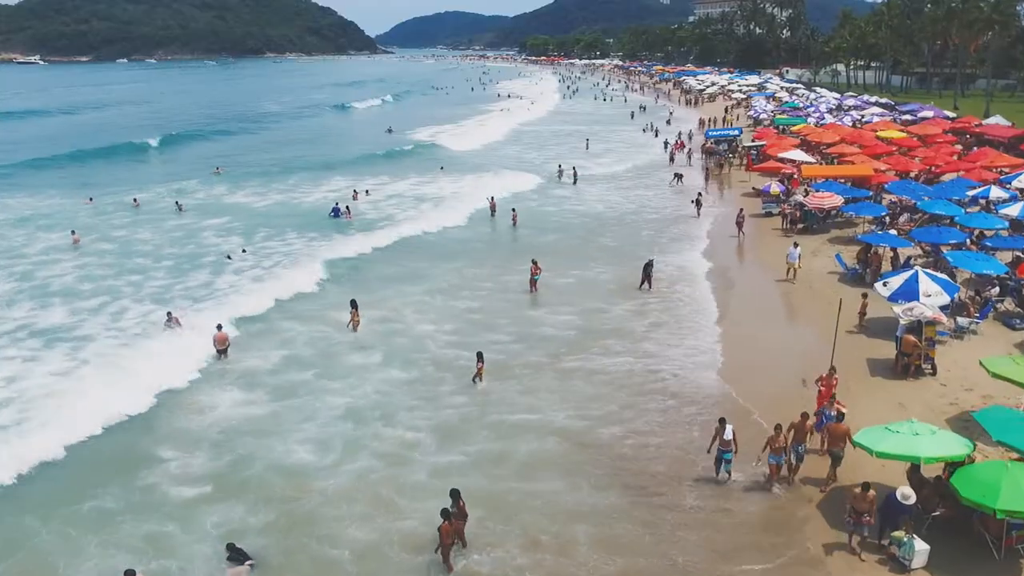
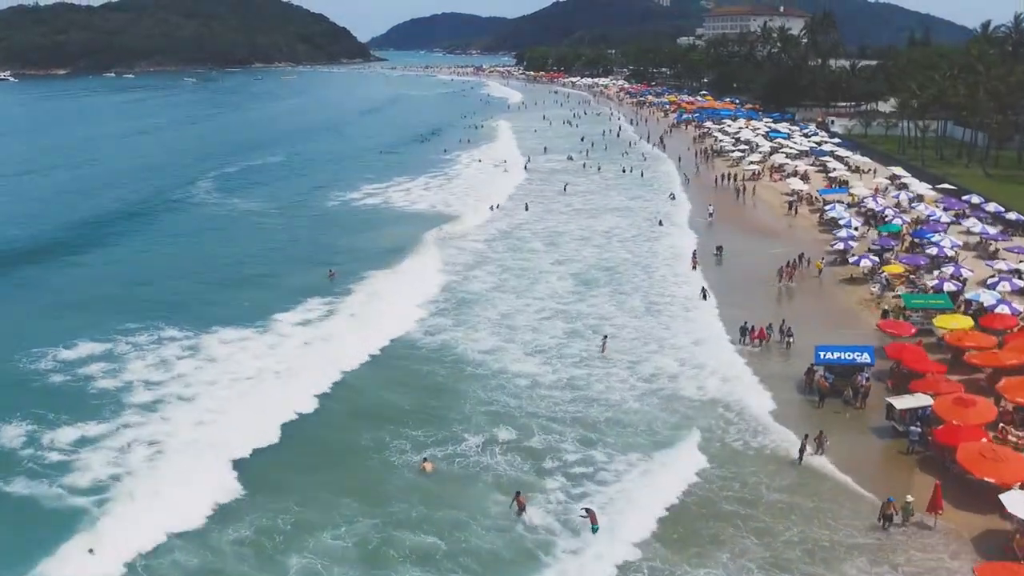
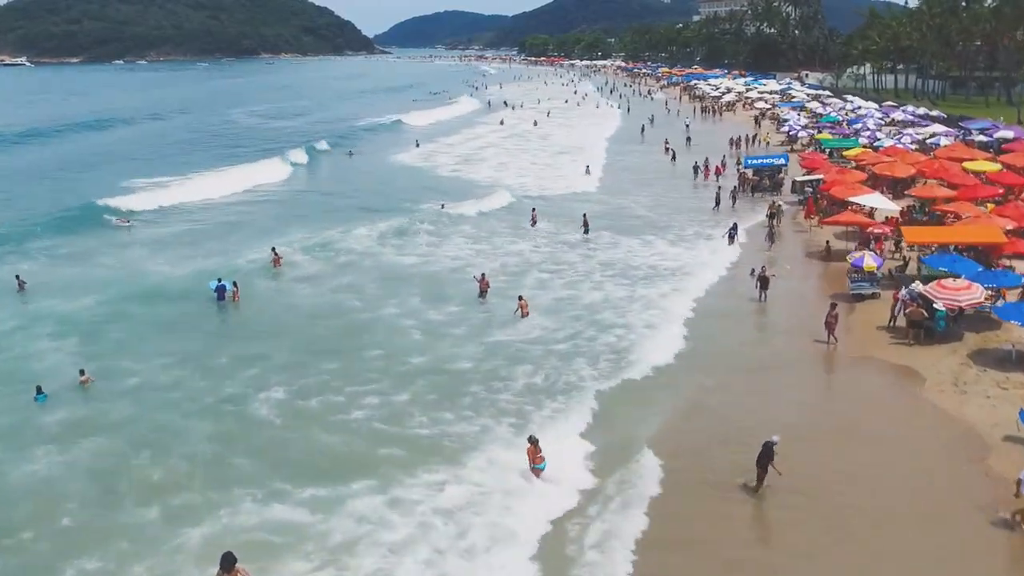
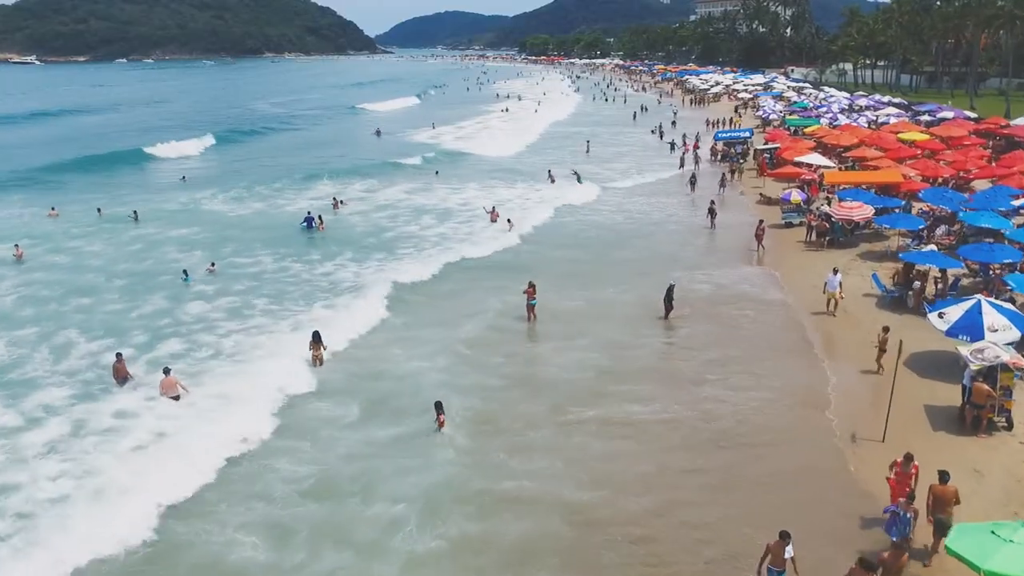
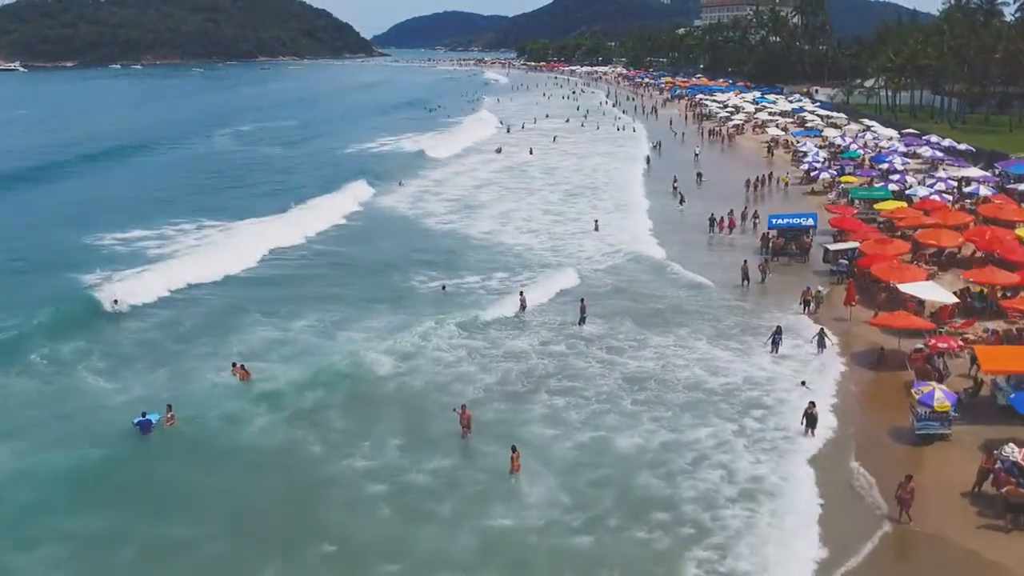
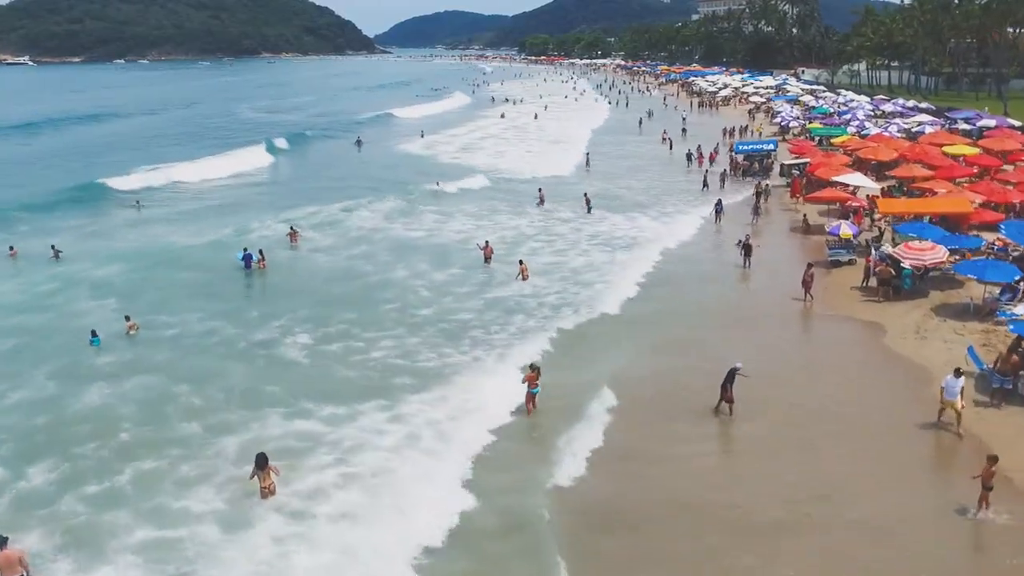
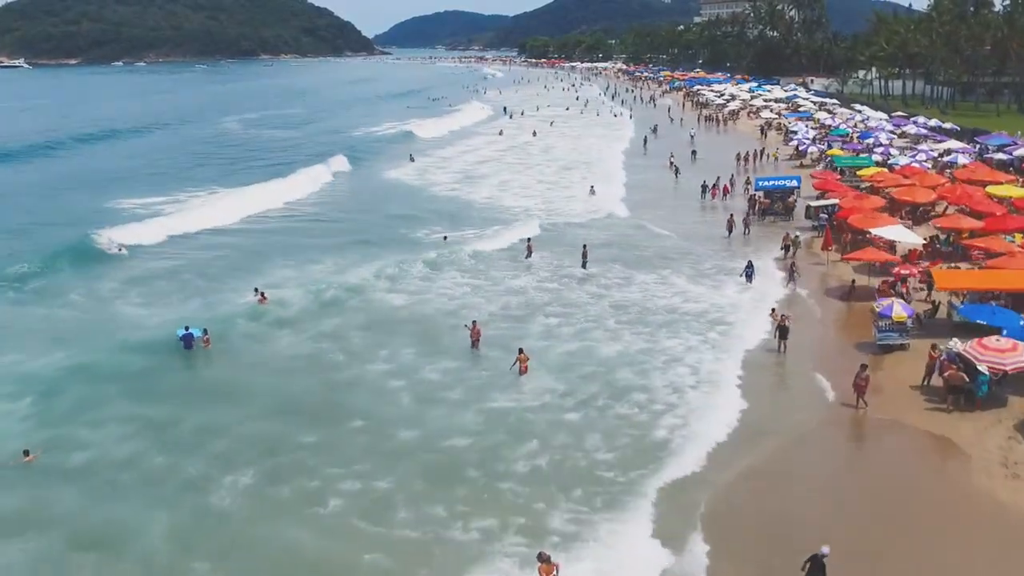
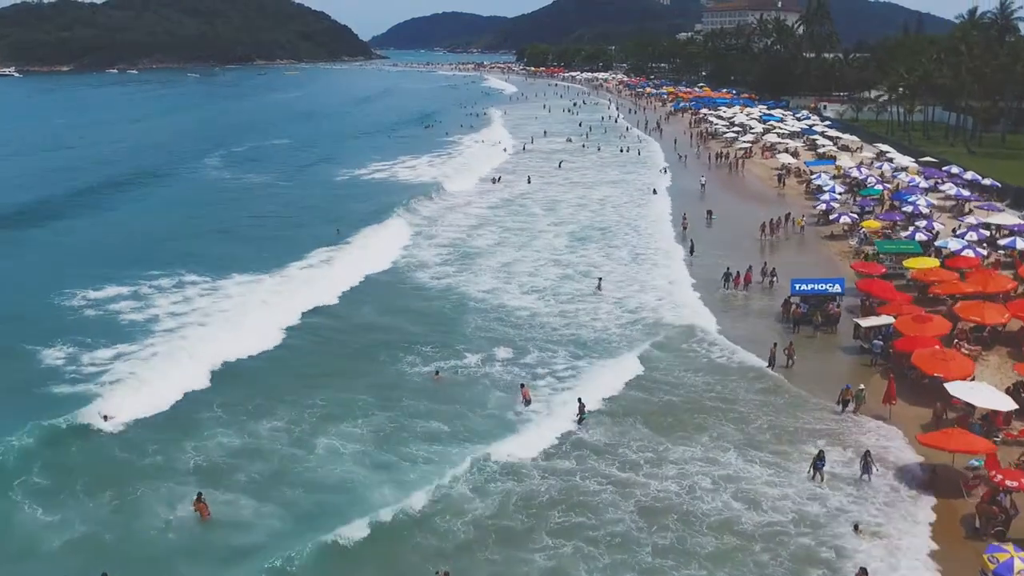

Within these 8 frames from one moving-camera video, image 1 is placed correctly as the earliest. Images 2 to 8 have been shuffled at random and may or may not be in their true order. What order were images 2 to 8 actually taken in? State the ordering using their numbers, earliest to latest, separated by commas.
4, 6, 3, 7, 5, 8, 2
